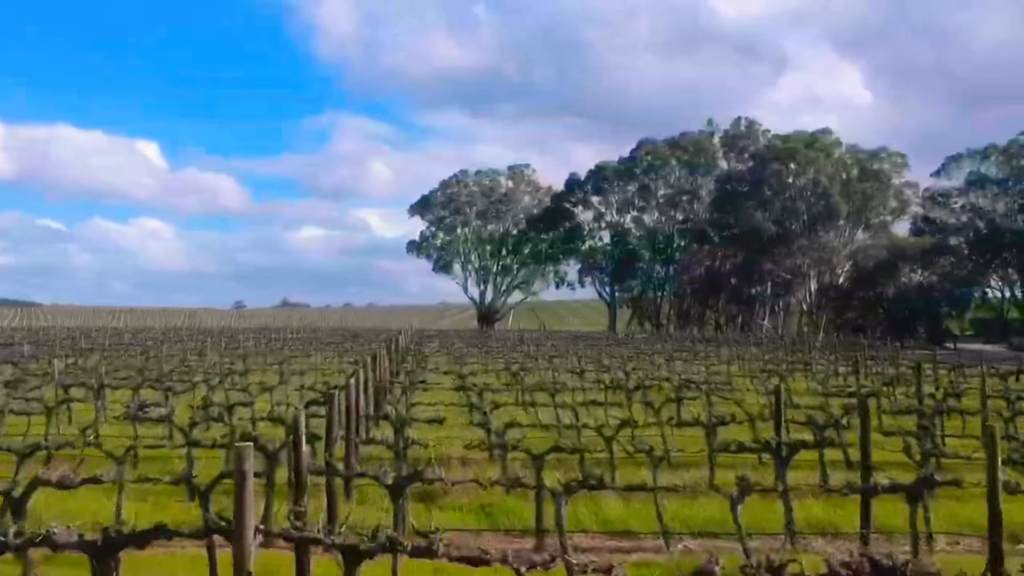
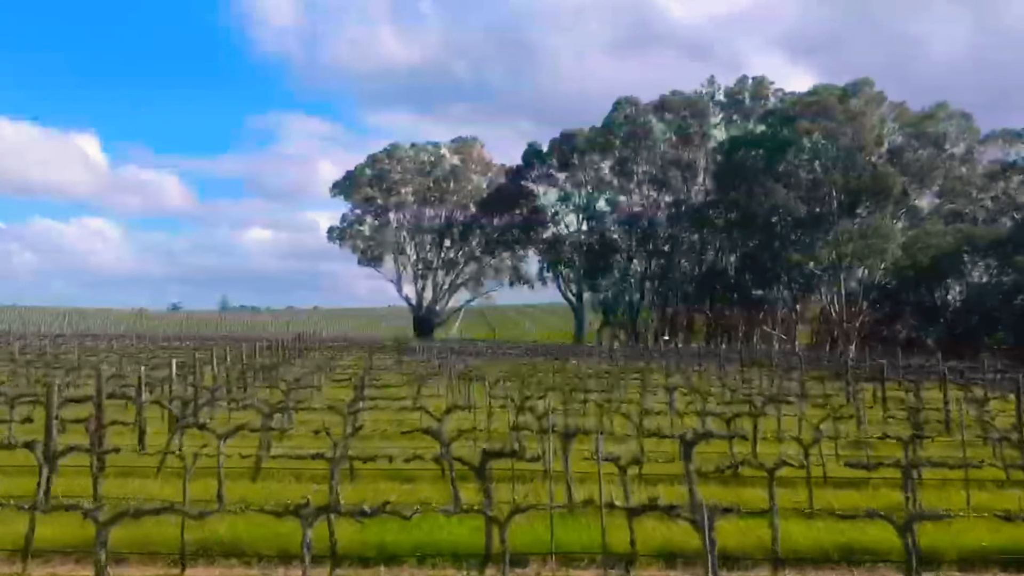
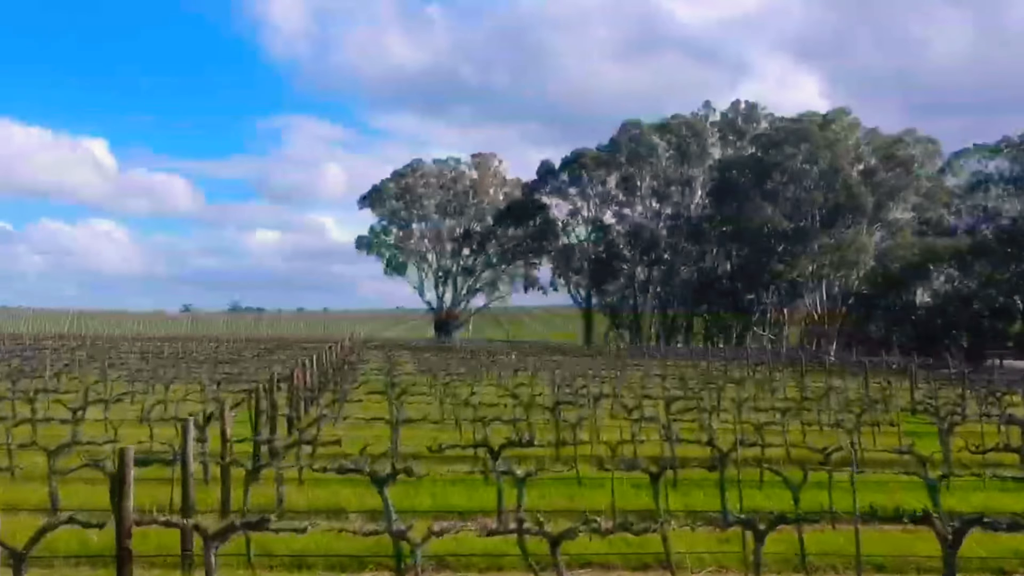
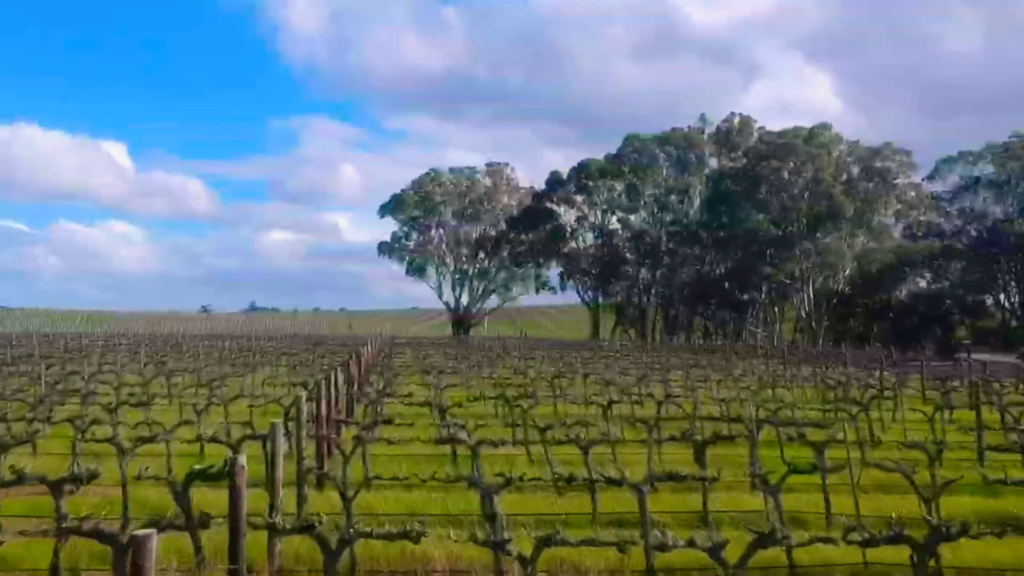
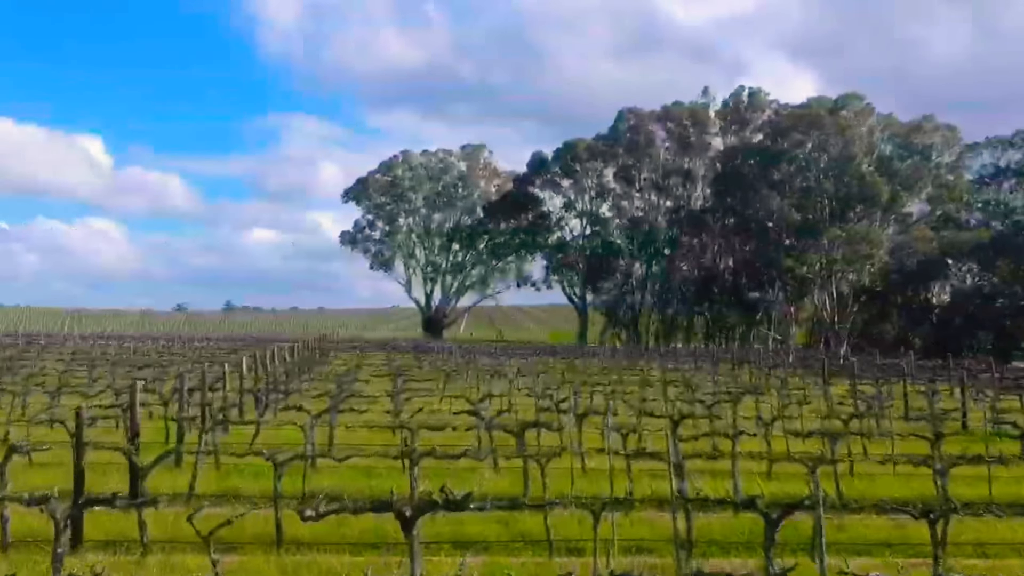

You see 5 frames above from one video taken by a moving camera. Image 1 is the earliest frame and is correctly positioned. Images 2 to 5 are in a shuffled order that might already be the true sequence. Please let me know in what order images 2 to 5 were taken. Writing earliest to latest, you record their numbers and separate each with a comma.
4, 3, 5, 2
